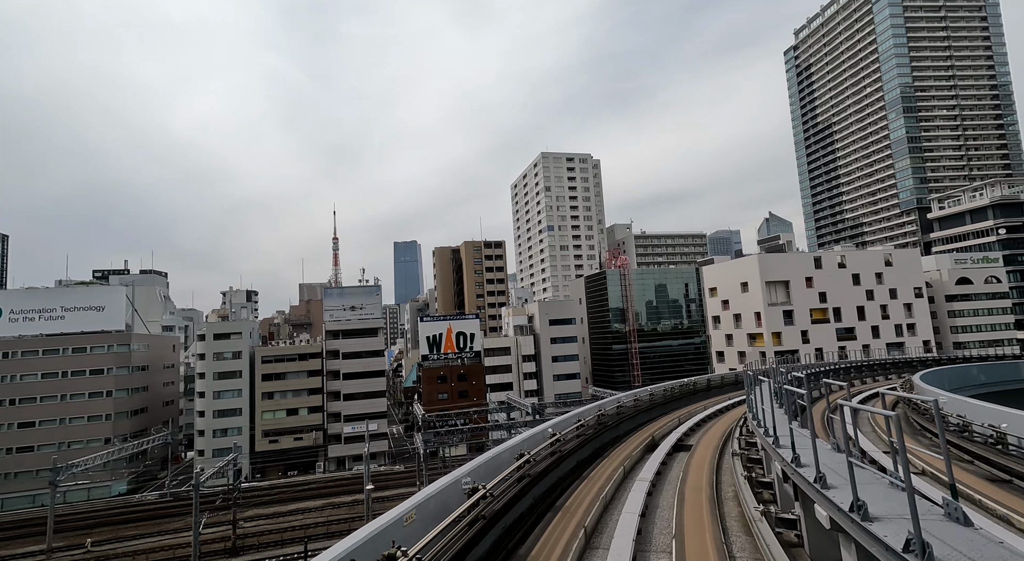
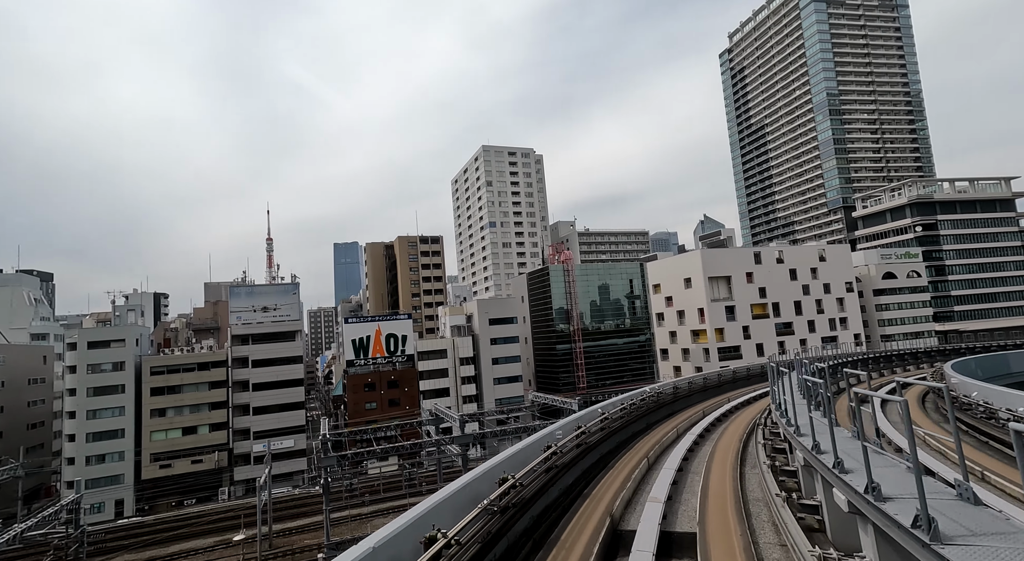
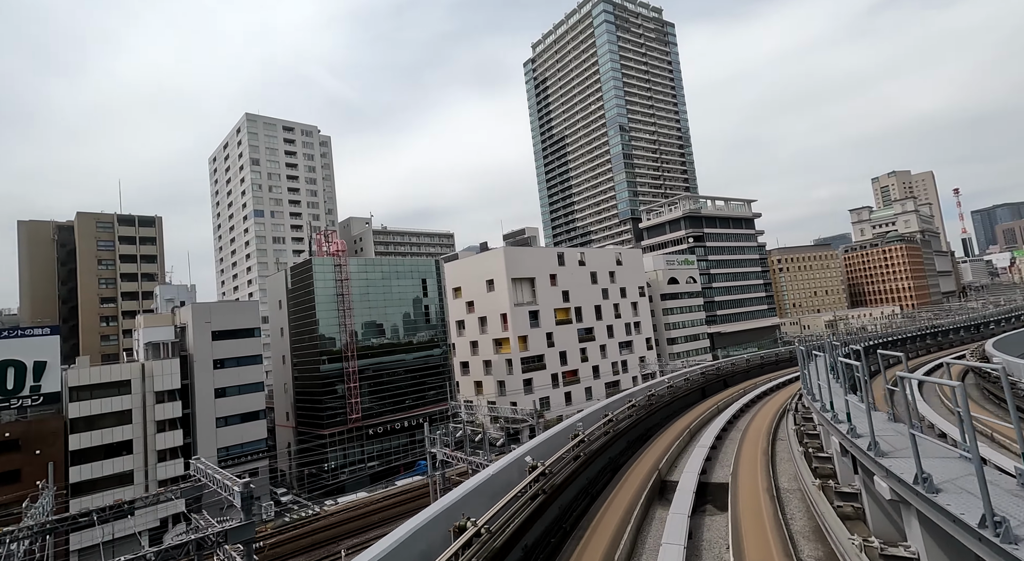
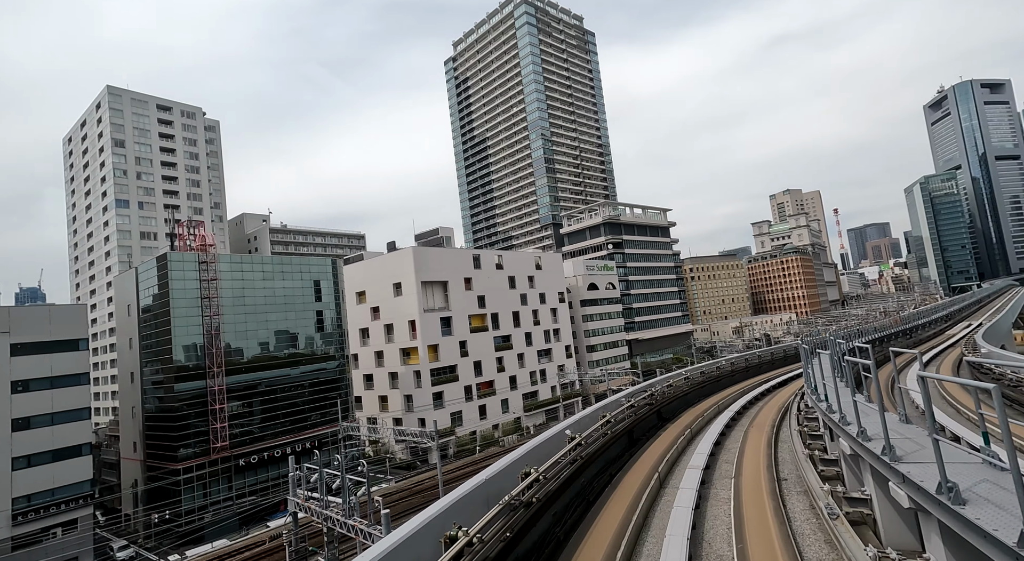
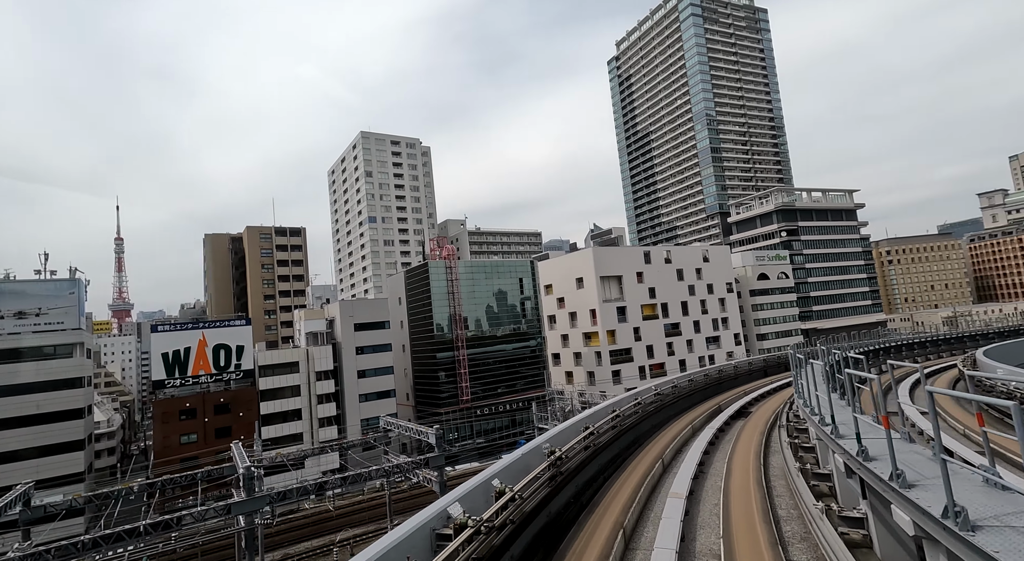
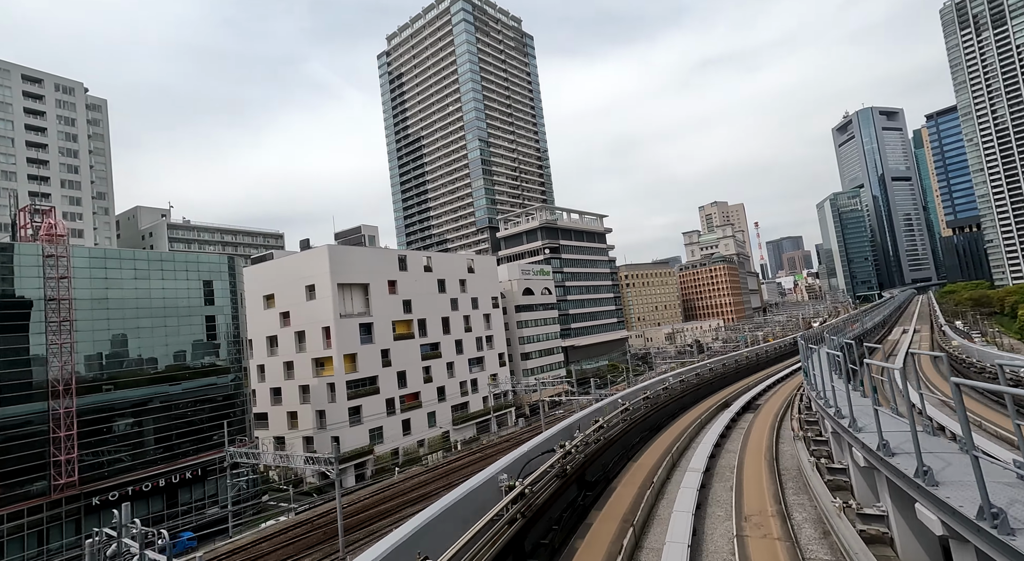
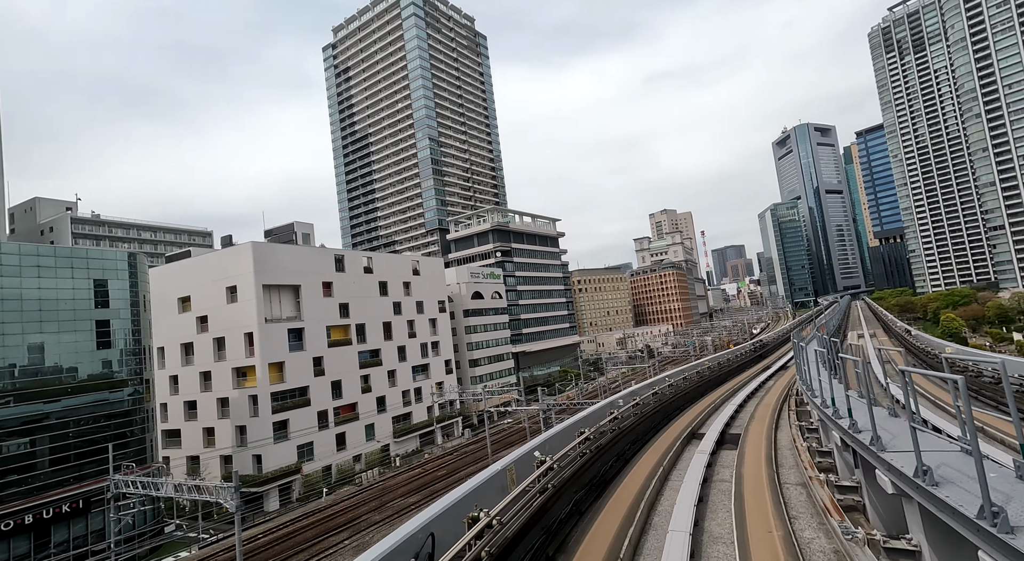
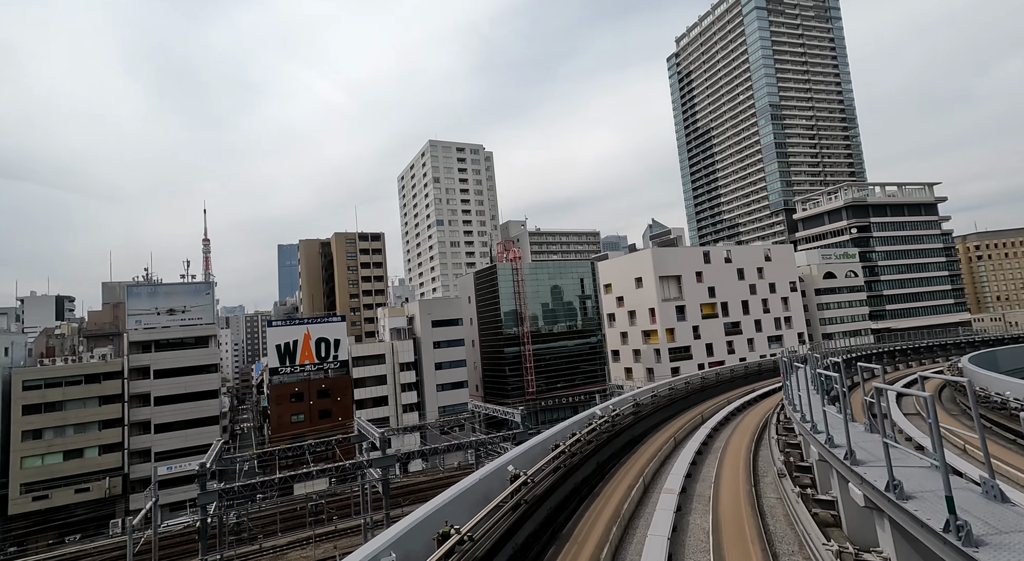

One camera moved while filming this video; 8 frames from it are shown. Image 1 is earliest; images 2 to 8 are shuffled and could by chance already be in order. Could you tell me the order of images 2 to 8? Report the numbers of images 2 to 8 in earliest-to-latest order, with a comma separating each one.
2, 8, 5, 3, 4, 6, 7
